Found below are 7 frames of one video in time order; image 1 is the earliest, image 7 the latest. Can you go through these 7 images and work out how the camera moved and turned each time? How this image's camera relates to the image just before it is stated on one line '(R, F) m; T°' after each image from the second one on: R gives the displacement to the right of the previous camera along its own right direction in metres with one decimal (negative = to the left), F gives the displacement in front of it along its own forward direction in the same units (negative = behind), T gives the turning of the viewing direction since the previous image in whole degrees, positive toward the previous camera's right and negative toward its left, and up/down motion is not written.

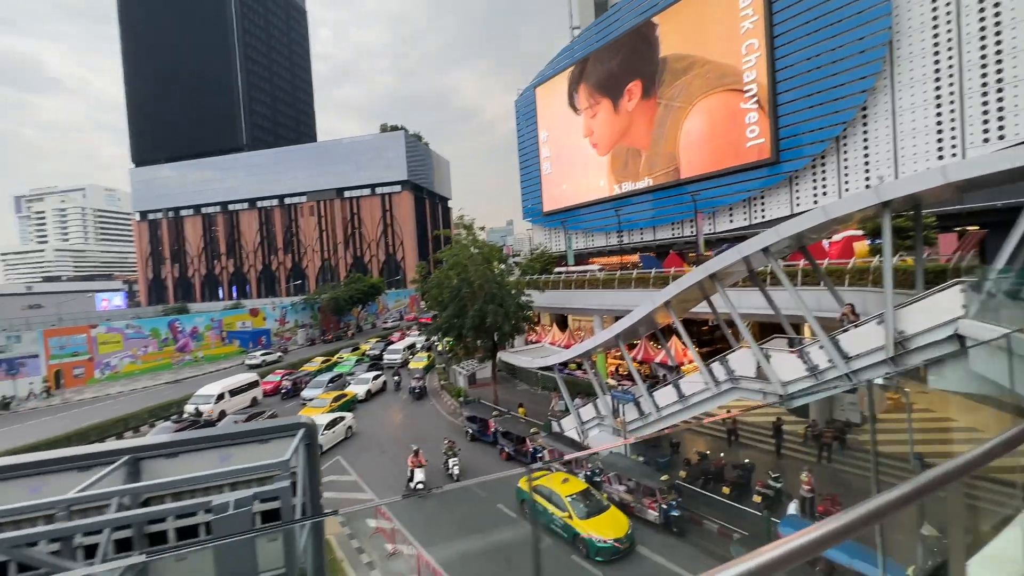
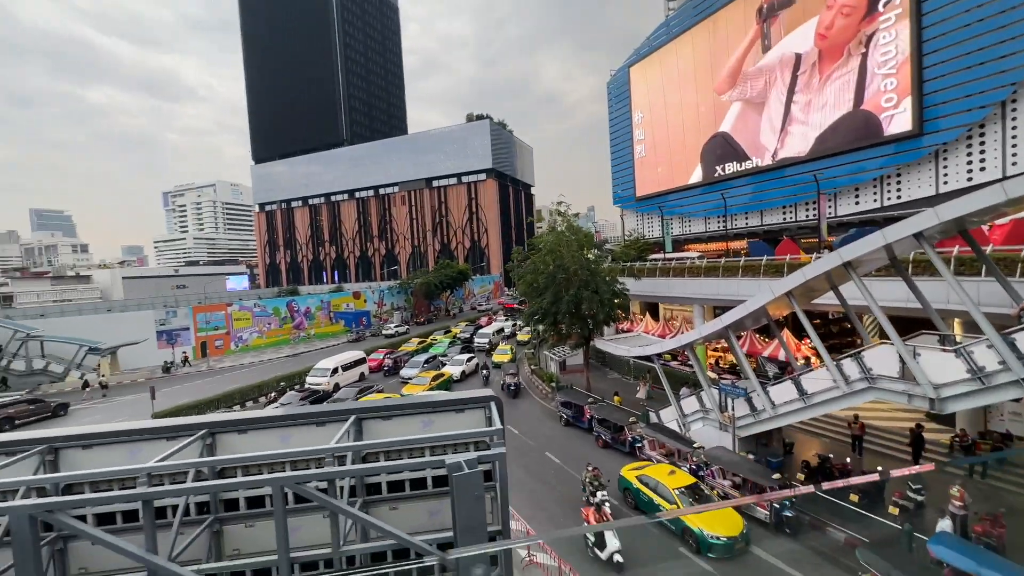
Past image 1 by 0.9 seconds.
(-0.6, -0.1) m; -10°
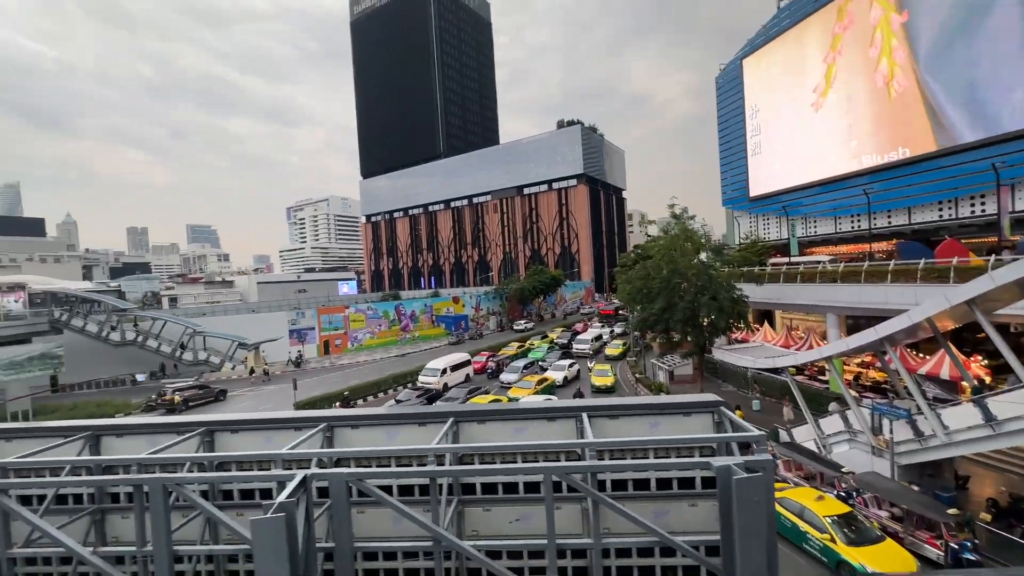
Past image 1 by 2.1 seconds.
(-0.9, -0.2) m; -11°
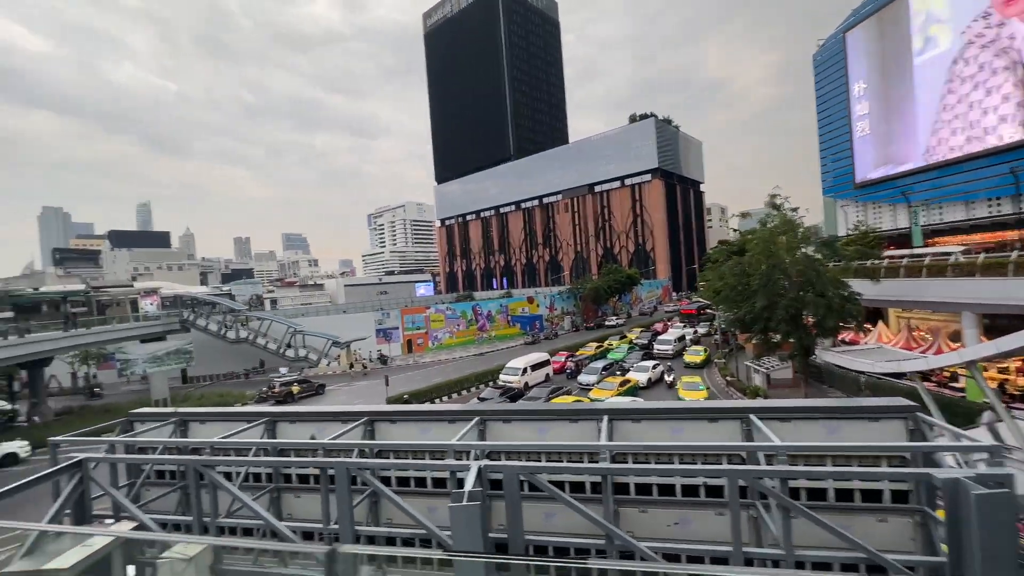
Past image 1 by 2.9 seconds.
(-0.5, 0.0) m; -9°
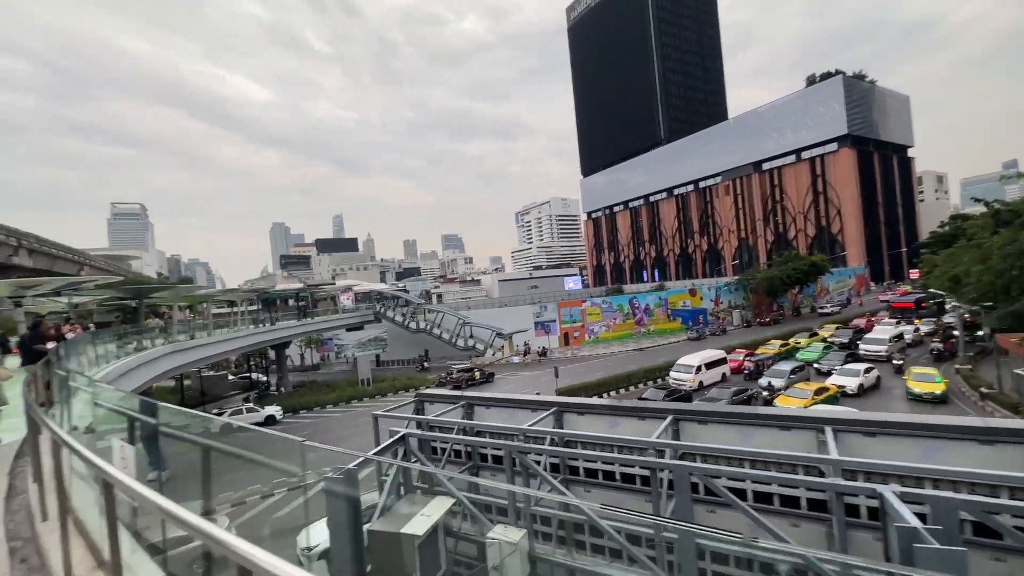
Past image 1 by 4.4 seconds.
(-1.1, +0.1) m; -18°
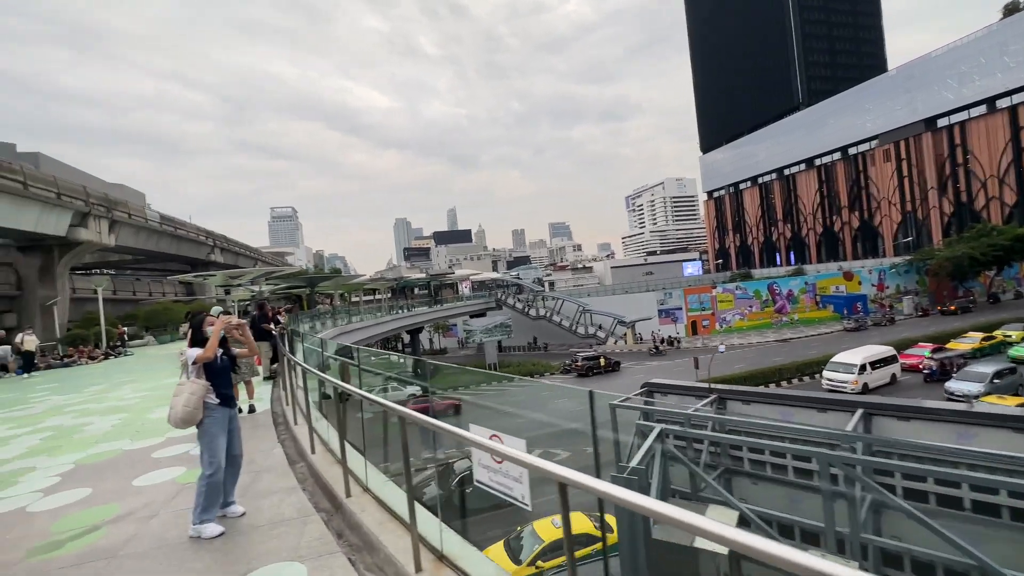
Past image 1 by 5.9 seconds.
(-1.1, +0.3) m; -14°
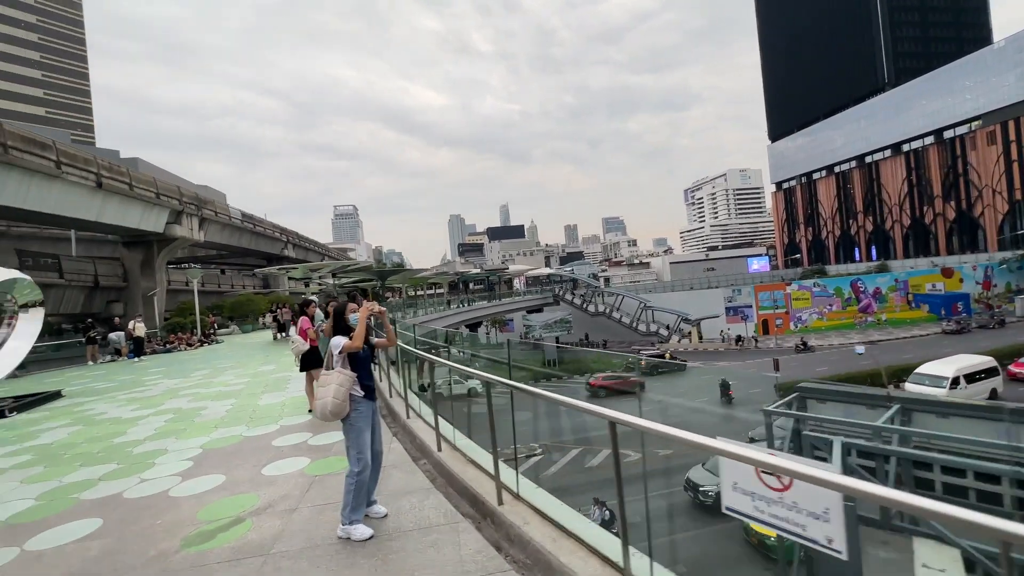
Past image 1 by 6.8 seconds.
(-0.6, +0.3) m; -7°
